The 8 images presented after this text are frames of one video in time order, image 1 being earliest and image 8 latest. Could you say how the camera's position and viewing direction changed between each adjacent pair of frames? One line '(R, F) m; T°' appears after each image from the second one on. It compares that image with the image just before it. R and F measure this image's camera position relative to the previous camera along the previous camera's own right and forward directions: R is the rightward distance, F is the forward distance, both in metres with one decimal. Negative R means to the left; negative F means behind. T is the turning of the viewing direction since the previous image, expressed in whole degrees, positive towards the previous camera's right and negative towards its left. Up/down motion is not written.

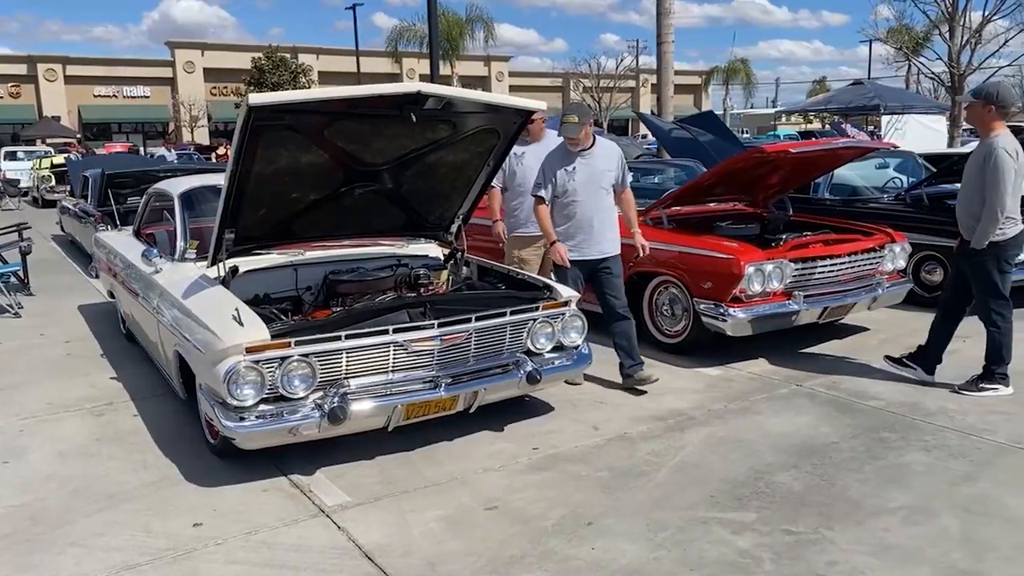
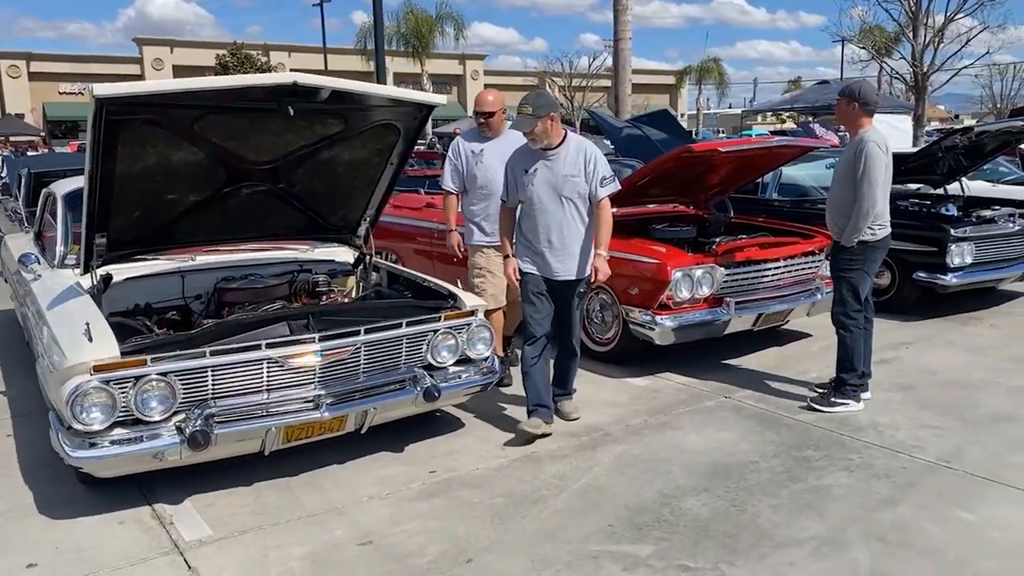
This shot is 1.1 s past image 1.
(+0.5, +0.3) m; +1°
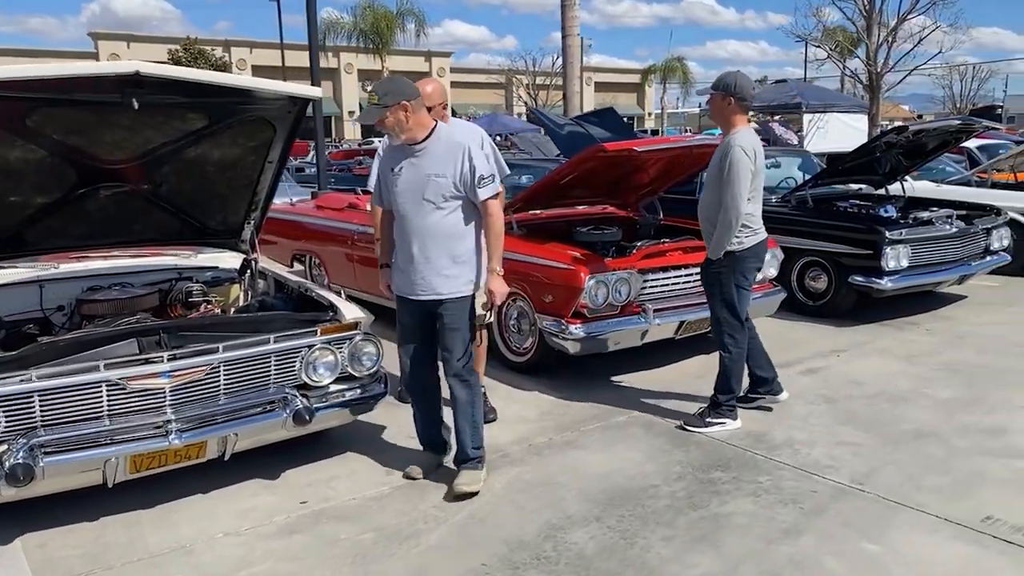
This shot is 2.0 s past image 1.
(+0.5, +0.3) m; +2°
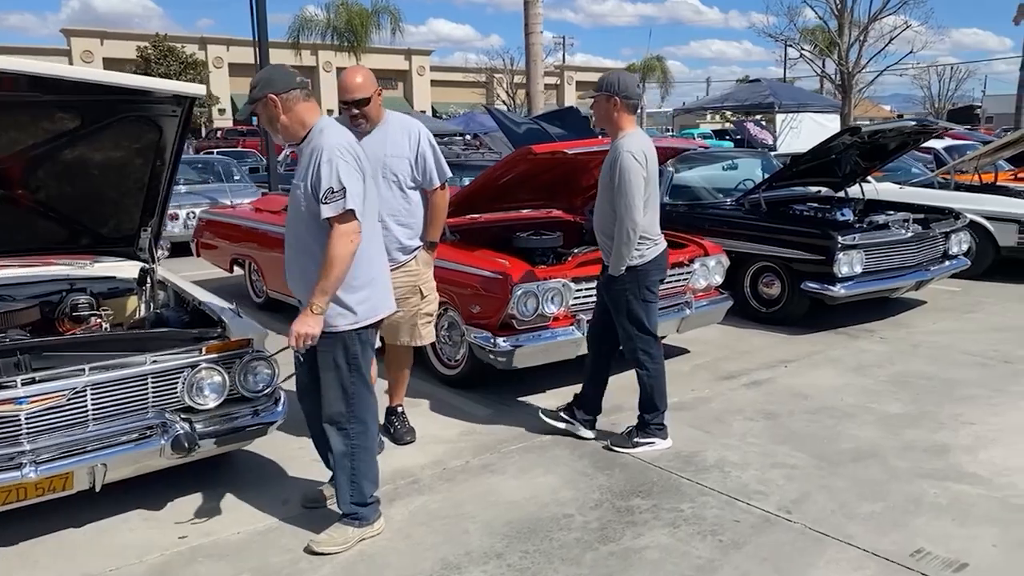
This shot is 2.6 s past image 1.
(+0.4, +0.3) m; +1°
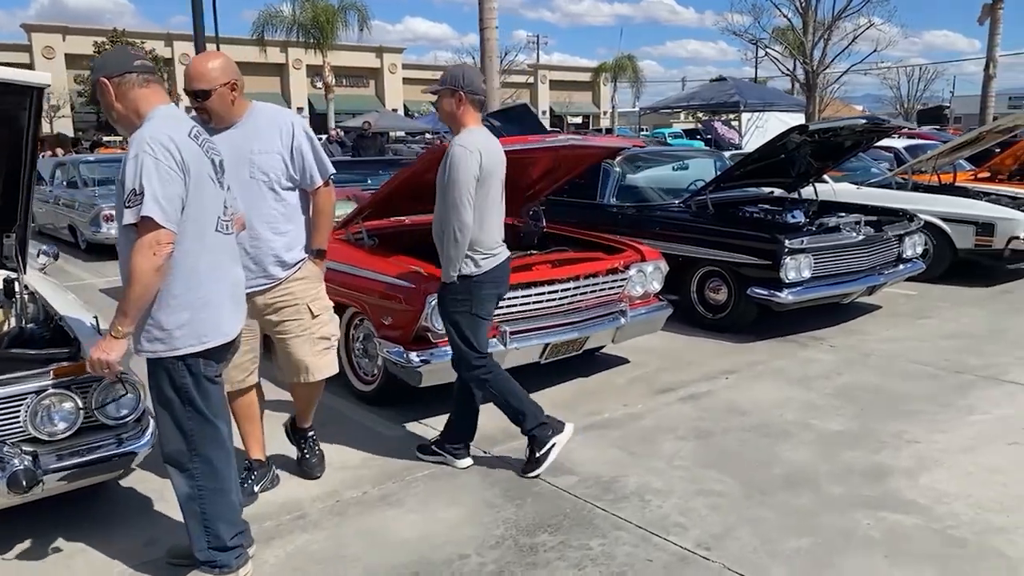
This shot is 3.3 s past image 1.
(+0.4, +0.4) m; +2°
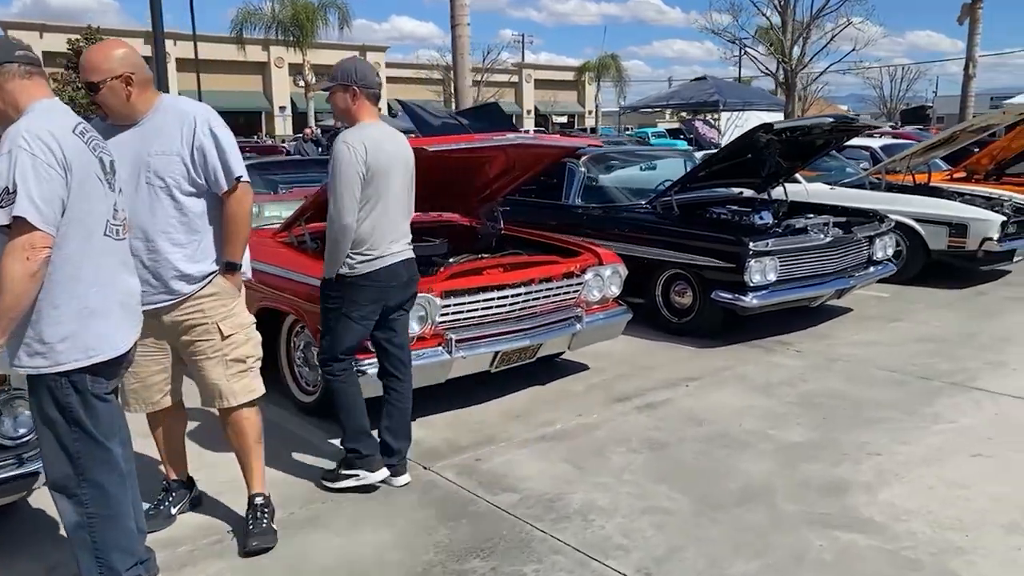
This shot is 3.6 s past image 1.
(+0.2, +0.2) m; +1°
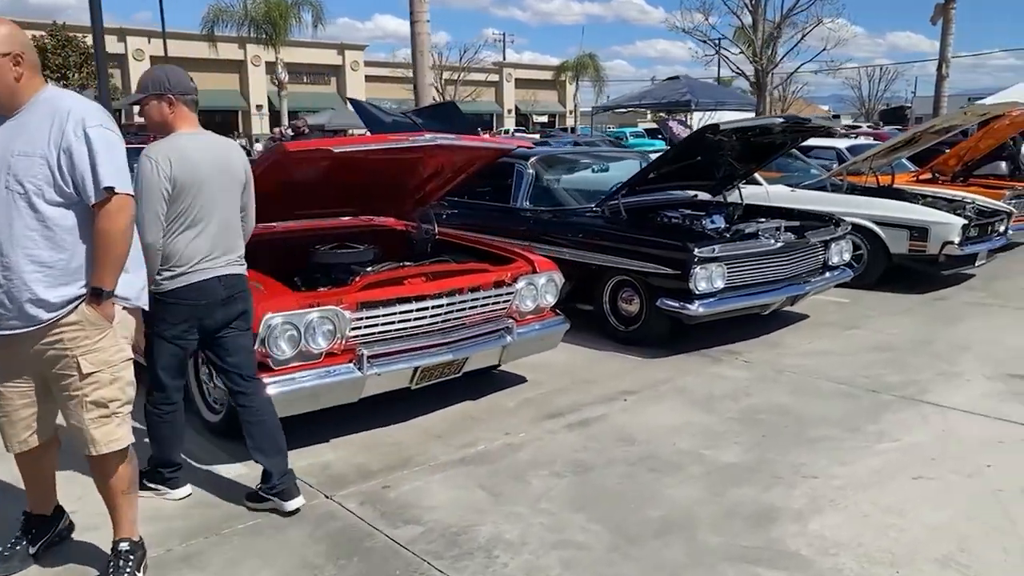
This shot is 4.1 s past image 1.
(+0.4, +0.3) m; +1°
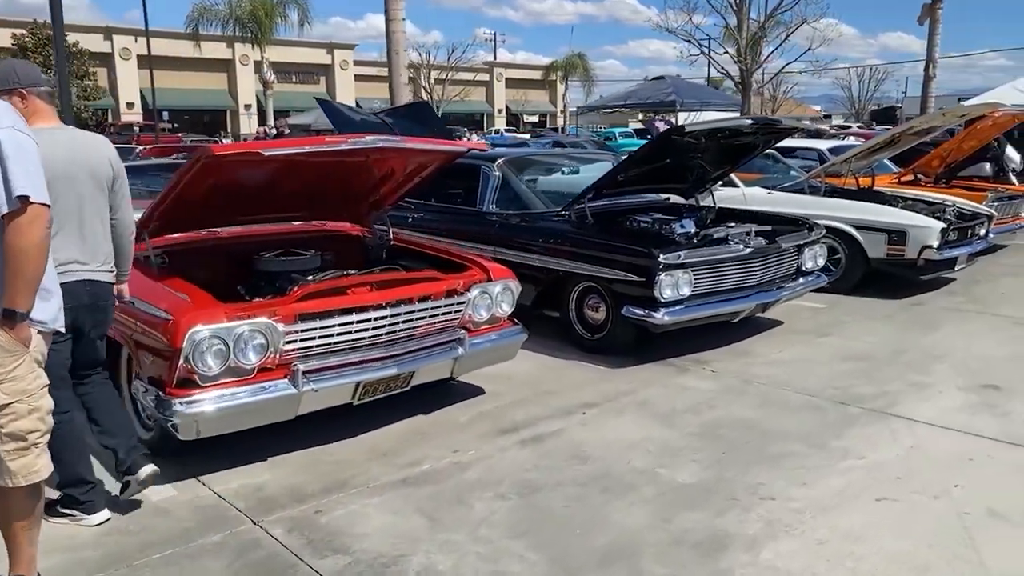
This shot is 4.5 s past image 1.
(+0.2, +0.2) m; 0°
